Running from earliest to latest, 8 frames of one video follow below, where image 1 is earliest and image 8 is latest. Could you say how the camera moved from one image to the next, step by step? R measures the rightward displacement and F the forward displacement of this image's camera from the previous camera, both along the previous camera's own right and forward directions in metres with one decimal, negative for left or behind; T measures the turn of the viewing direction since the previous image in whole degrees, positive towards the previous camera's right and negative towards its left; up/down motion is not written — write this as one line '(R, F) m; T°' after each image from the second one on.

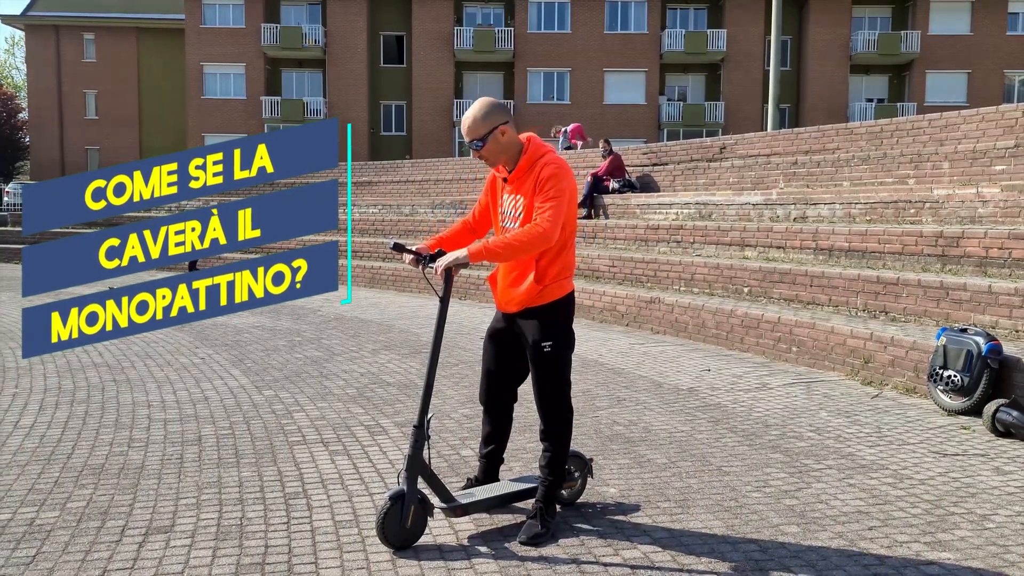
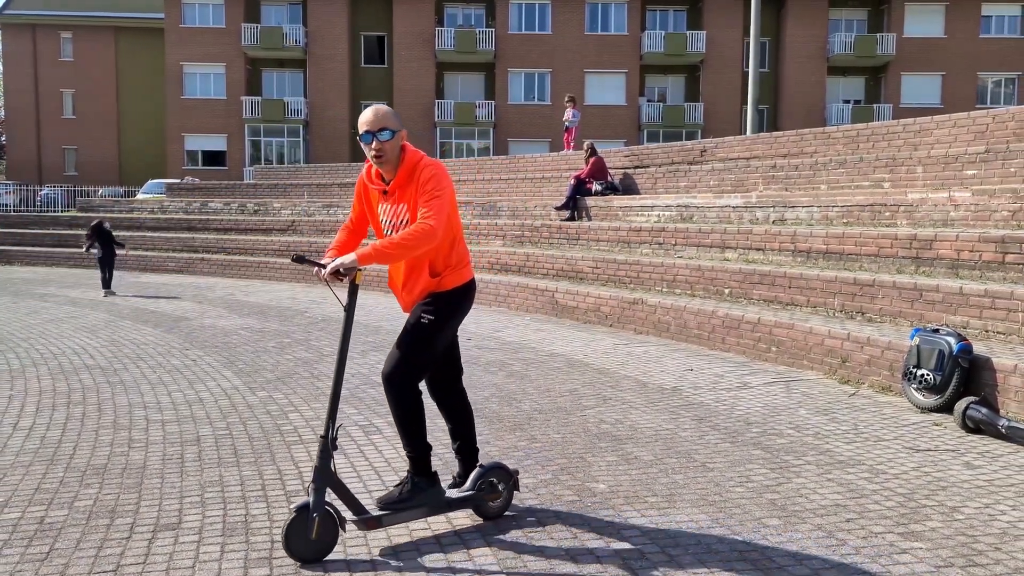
(-0.1, -0.2) m; +1°
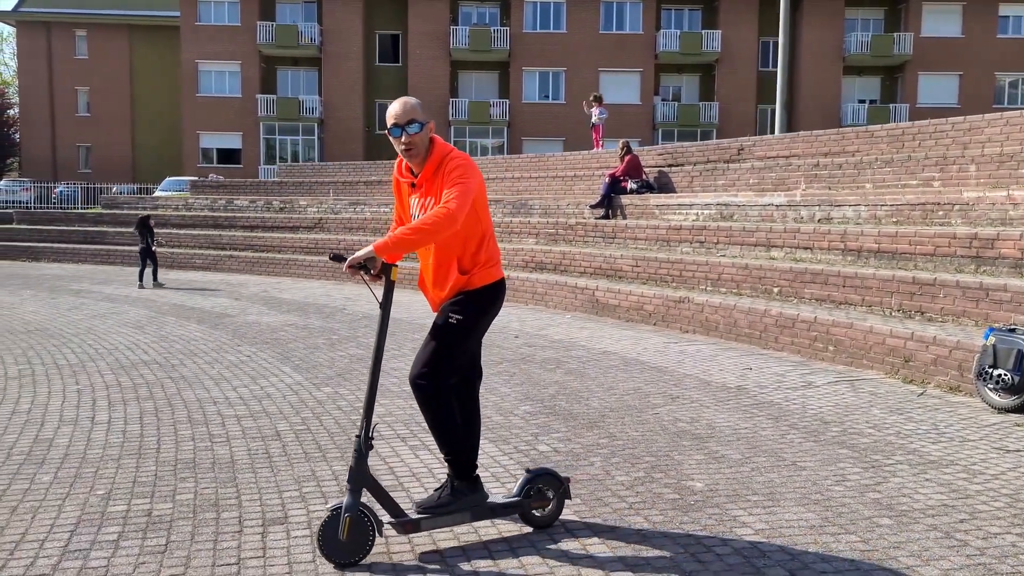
(-0.5, 0.0) m; 0°
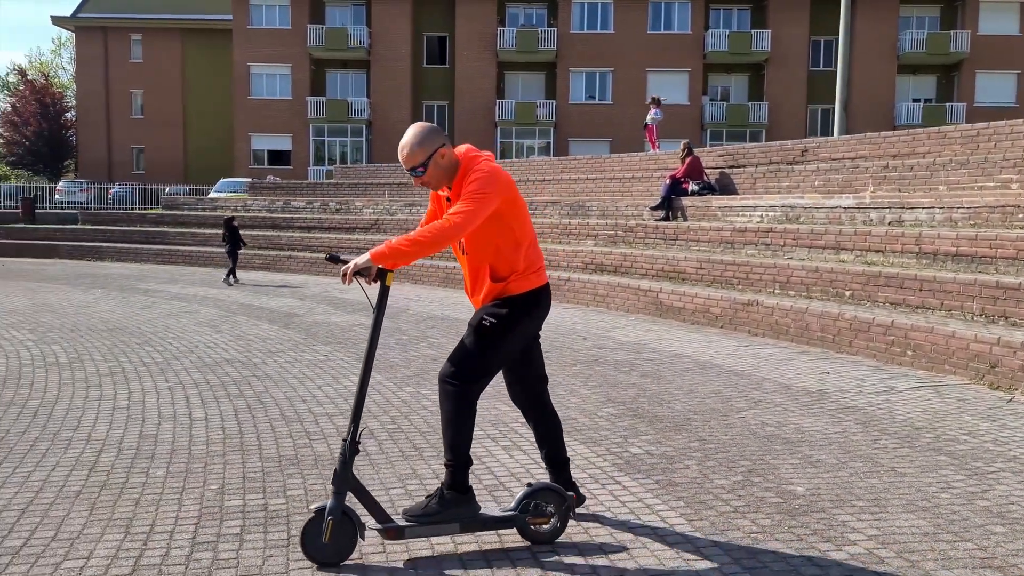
(-0.3, -0.1) m; -3°
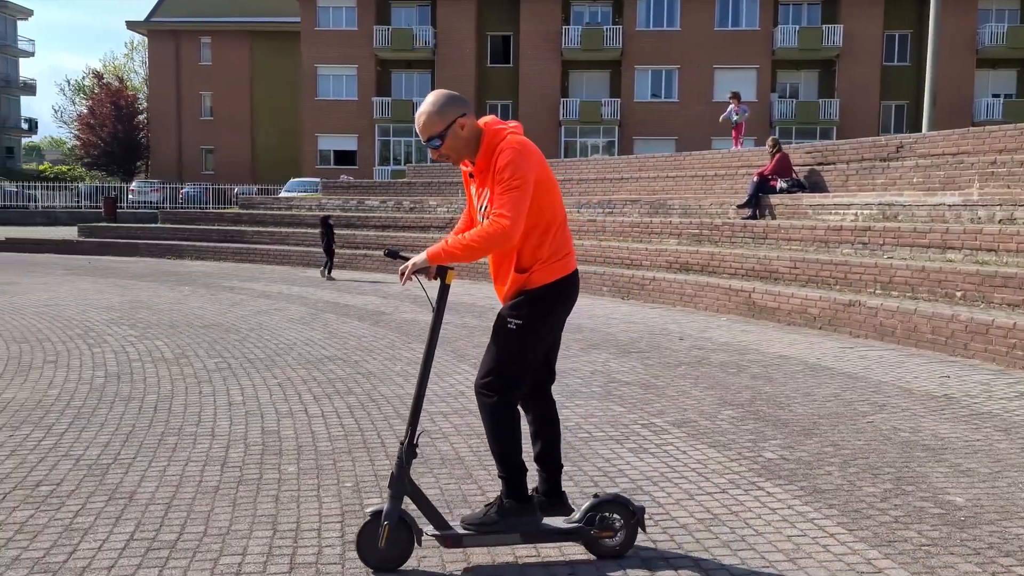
(-0.4, +0.1) m; -4°
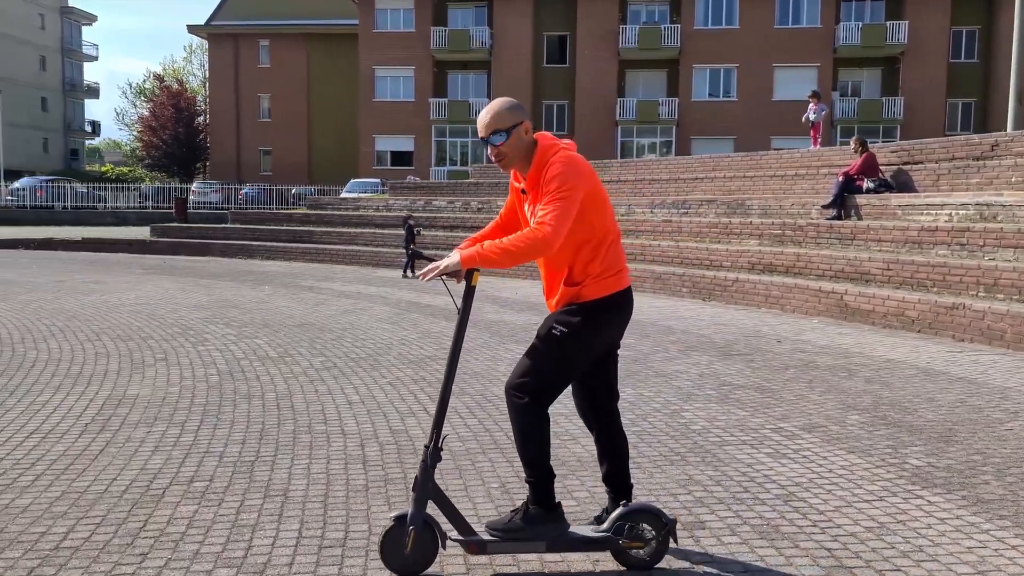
(-0.5, 0.0) m; -3°
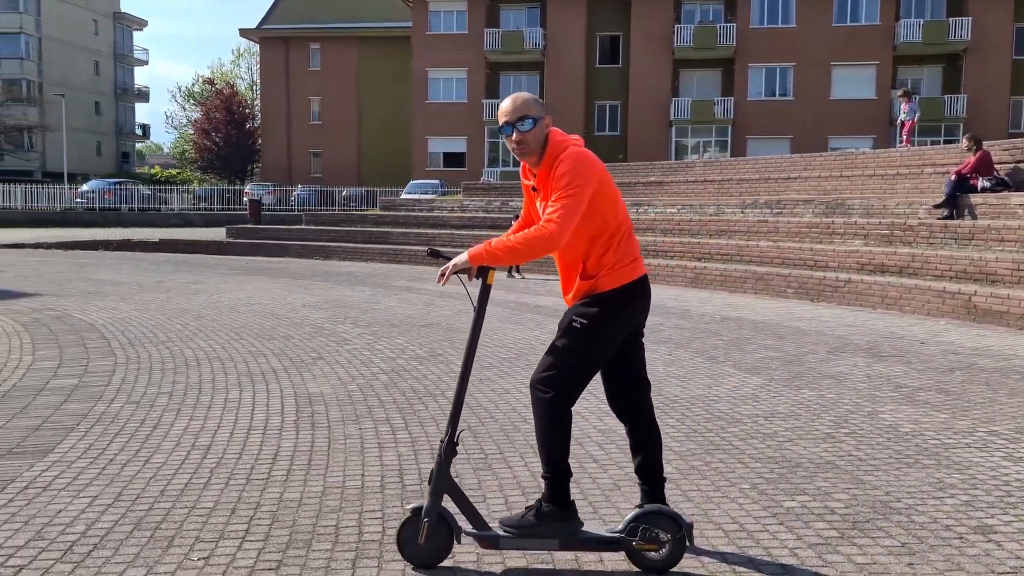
(-1.1, 0.0) m; -2°
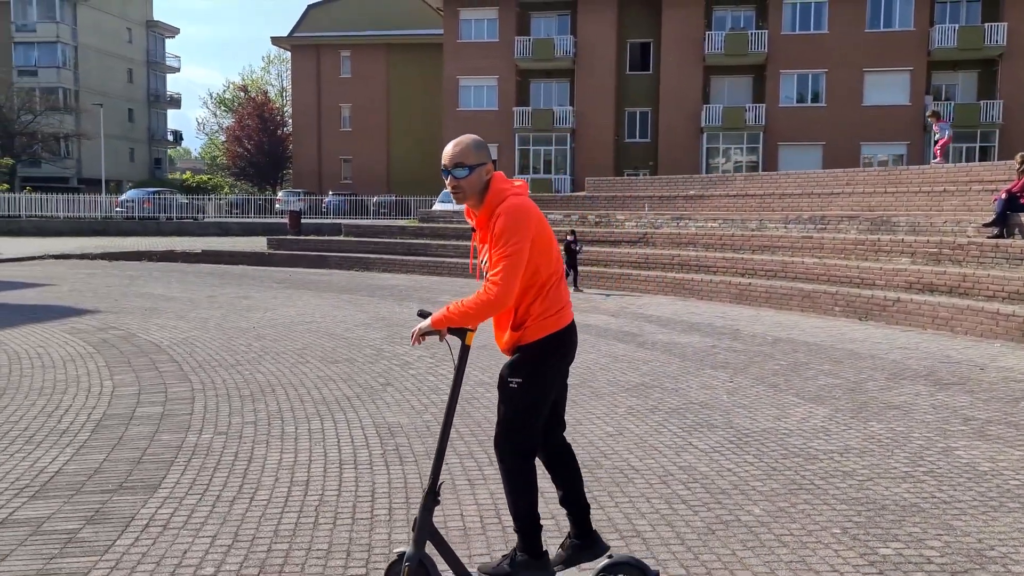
(-0.4, -0.2) m; -2°
